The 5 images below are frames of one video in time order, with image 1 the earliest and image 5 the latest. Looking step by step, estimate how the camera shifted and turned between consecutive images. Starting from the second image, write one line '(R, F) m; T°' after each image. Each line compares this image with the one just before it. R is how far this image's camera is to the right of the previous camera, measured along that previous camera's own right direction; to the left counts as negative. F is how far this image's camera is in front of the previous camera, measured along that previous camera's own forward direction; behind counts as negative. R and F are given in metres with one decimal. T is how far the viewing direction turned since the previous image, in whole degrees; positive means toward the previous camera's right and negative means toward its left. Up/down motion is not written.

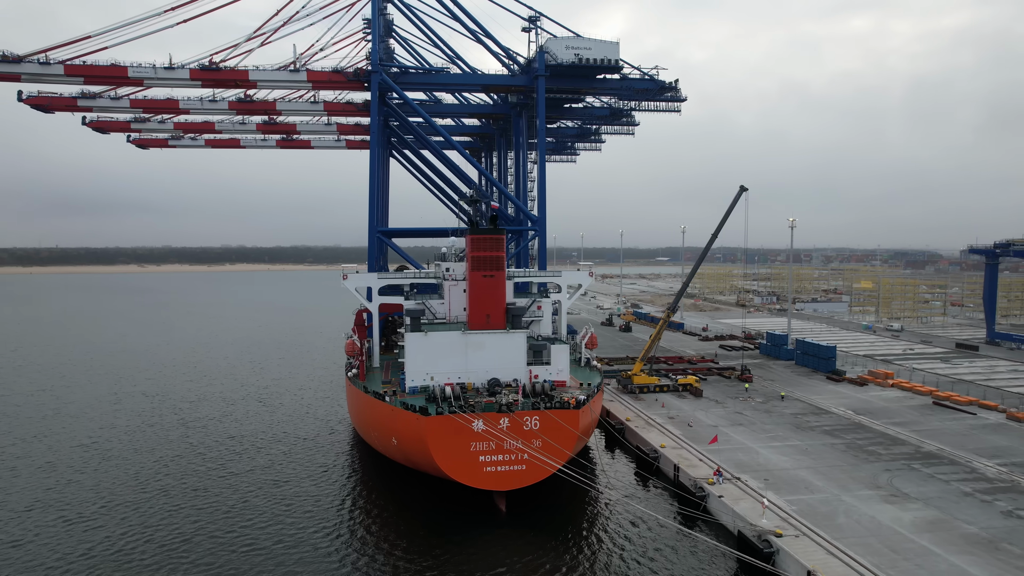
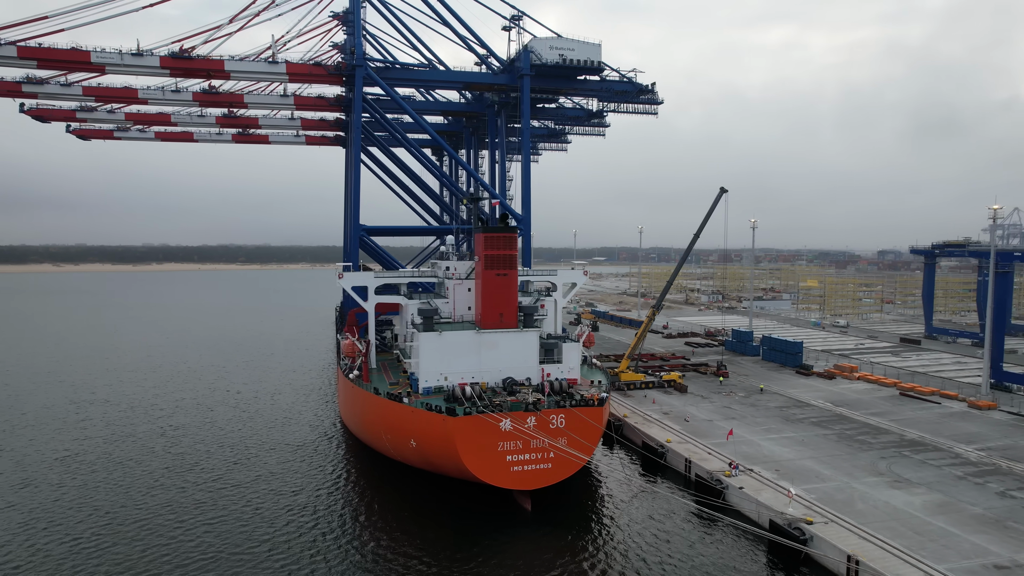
(-1.5, +0.1) m; +6°
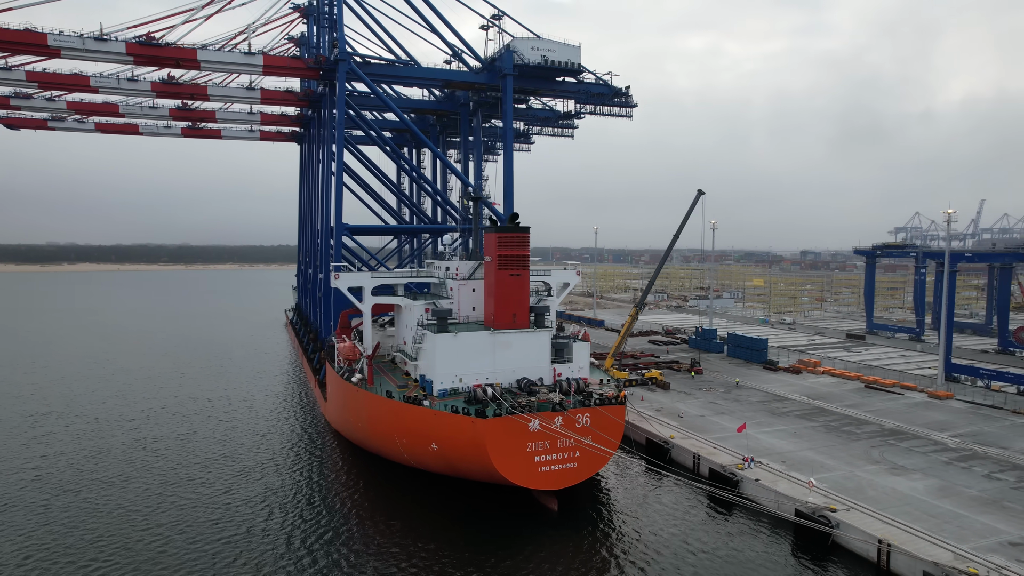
(-1.5, +0.1) m; +6°
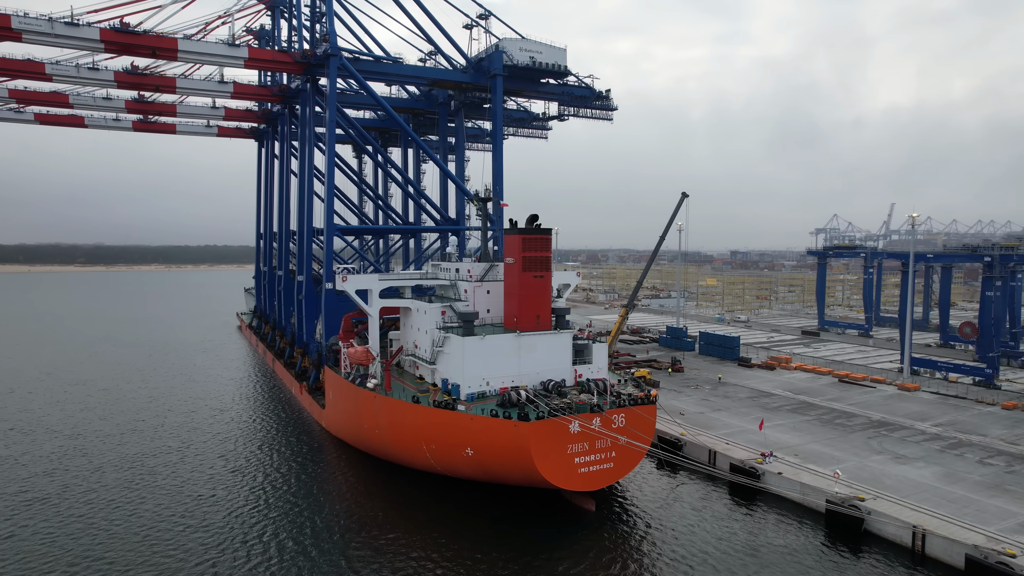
(-1.7, +0.2) m; +6°
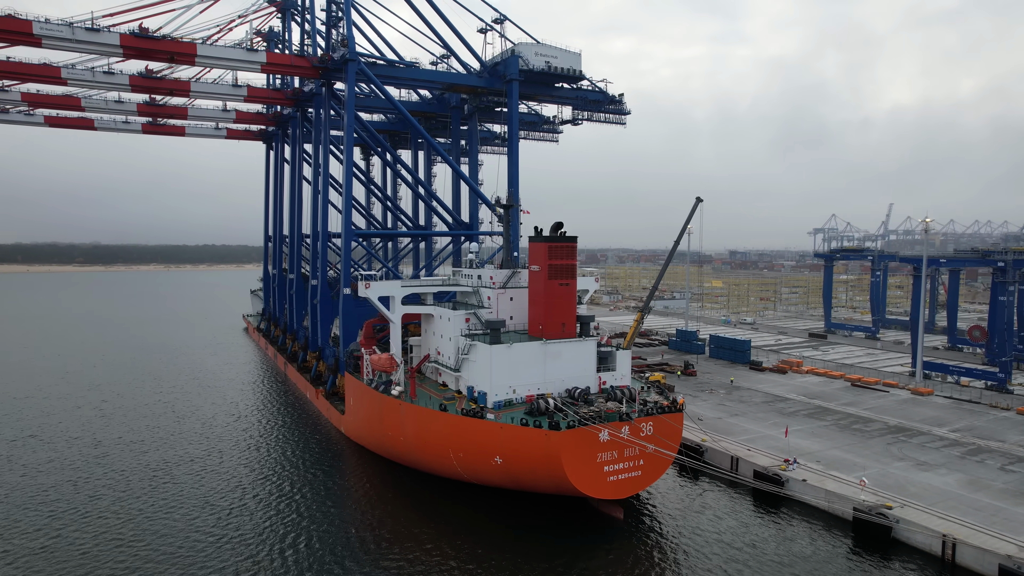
(-0.5, 0.0) m; 0°
